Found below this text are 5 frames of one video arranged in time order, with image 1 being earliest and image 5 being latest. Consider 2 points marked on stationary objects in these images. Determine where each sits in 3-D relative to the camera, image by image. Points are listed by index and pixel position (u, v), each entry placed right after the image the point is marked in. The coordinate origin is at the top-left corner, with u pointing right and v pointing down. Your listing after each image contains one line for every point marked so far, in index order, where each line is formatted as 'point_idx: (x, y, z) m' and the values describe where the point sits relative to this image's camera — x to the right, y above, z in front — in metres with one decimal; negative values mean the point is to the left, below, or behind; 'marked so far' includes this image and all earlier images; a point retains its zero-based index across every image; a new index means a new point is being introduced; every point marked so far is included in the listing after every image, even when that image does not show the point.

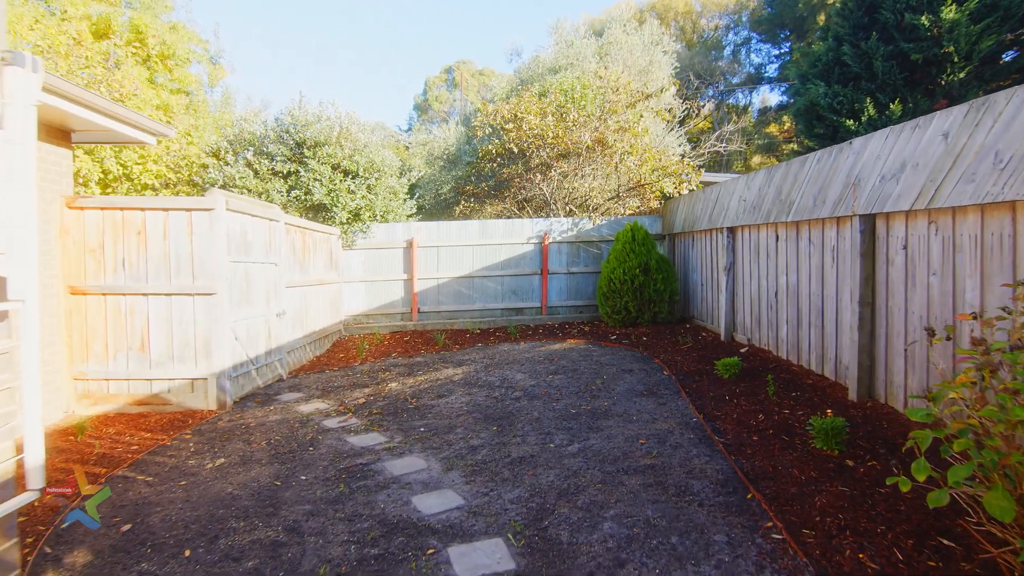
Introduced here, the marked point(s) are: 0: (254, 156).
0: (-4.2, +2.2, +8.4) m
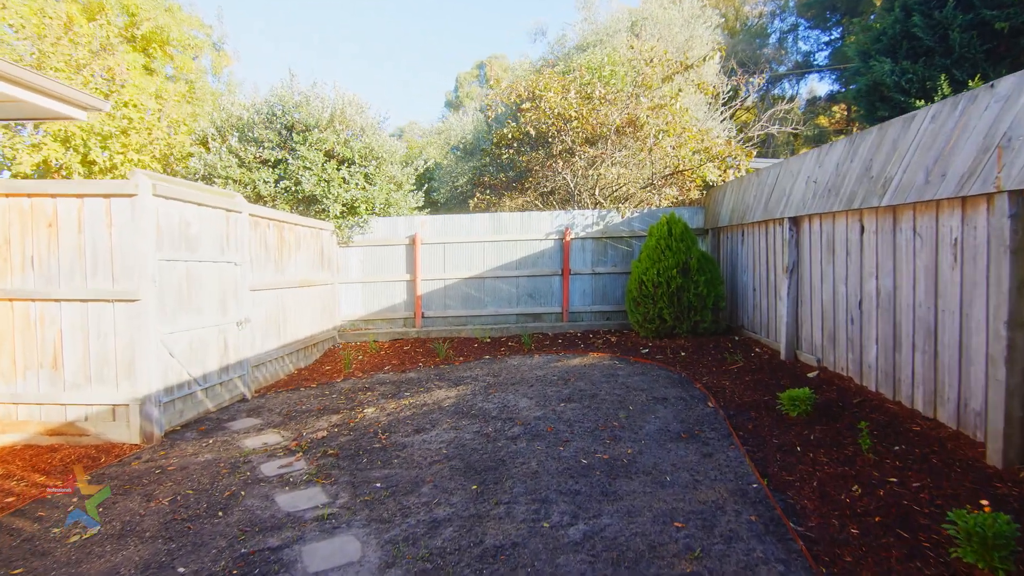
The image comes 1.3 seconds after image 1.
0: (-4.0, +2.1, +7.5) m
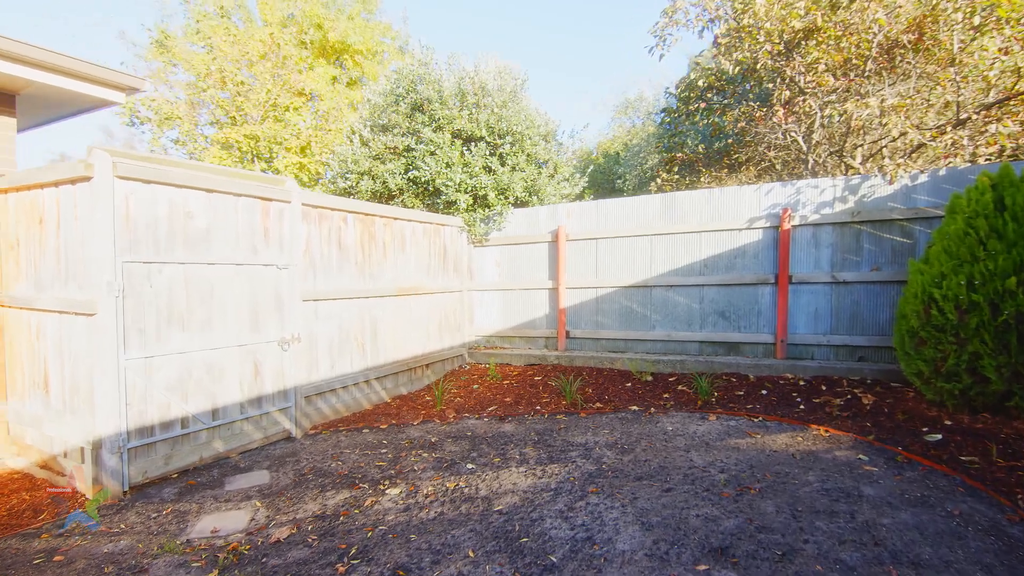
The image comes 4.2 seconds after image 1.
0: (-1.9, +2.1, +6.8) m
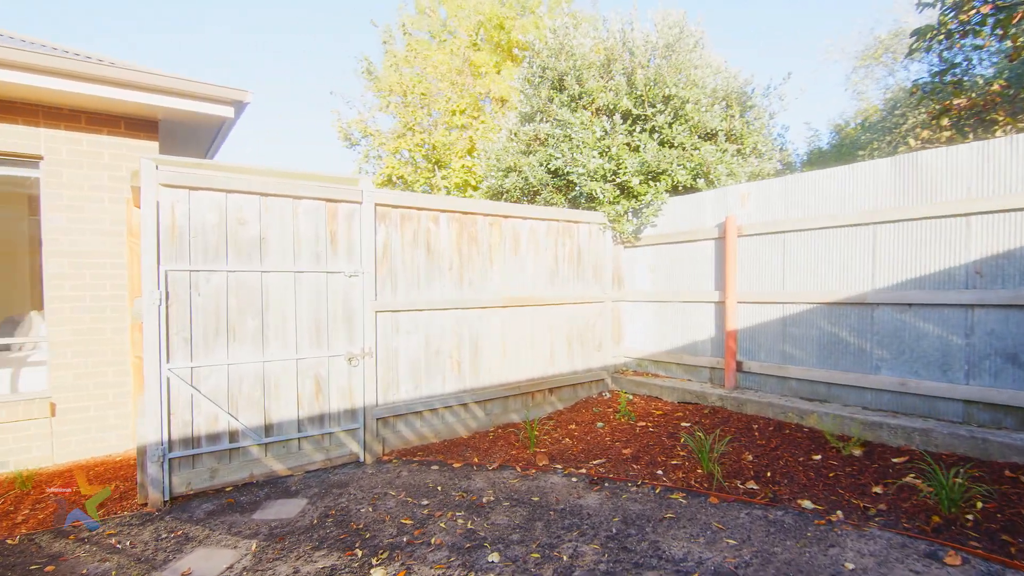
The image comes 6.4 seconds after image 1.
0: (+0.1, +2.0, +6.2) m
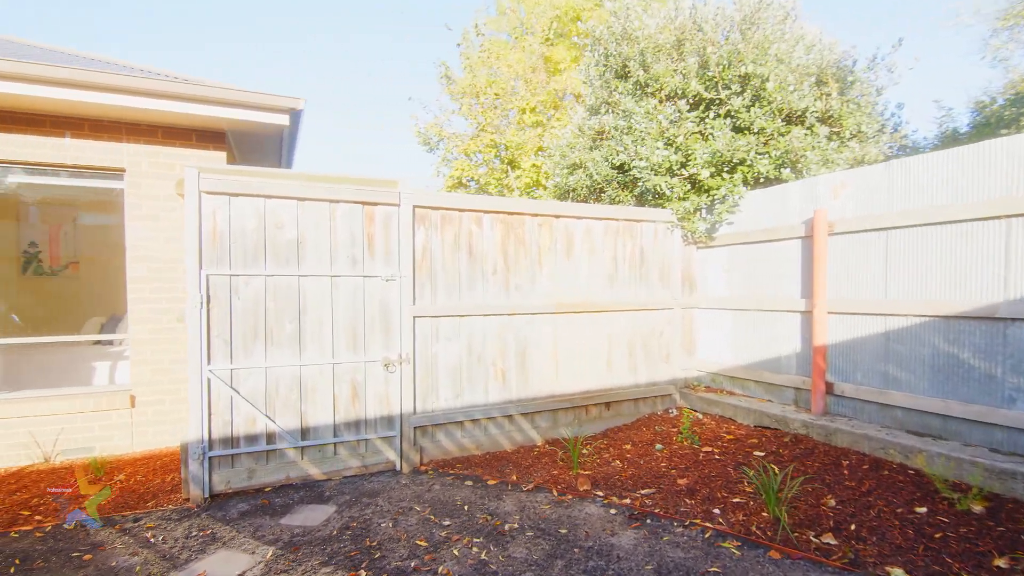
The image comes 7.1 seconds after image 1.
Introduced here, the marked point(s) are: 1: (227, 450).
0: (+0.8, +1.9, +5.8) m
1: (-1.8, -1.0, +3.2) m
